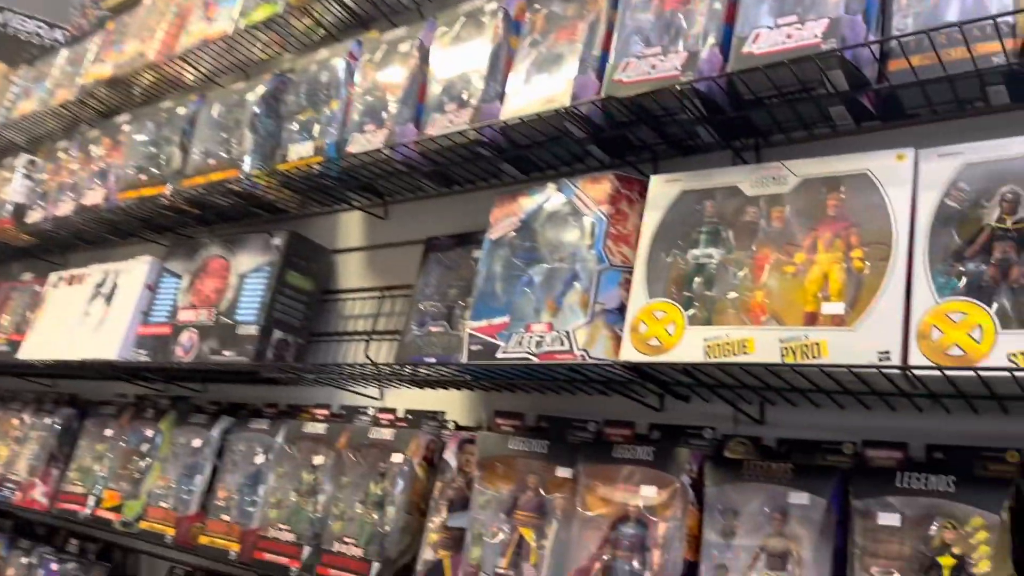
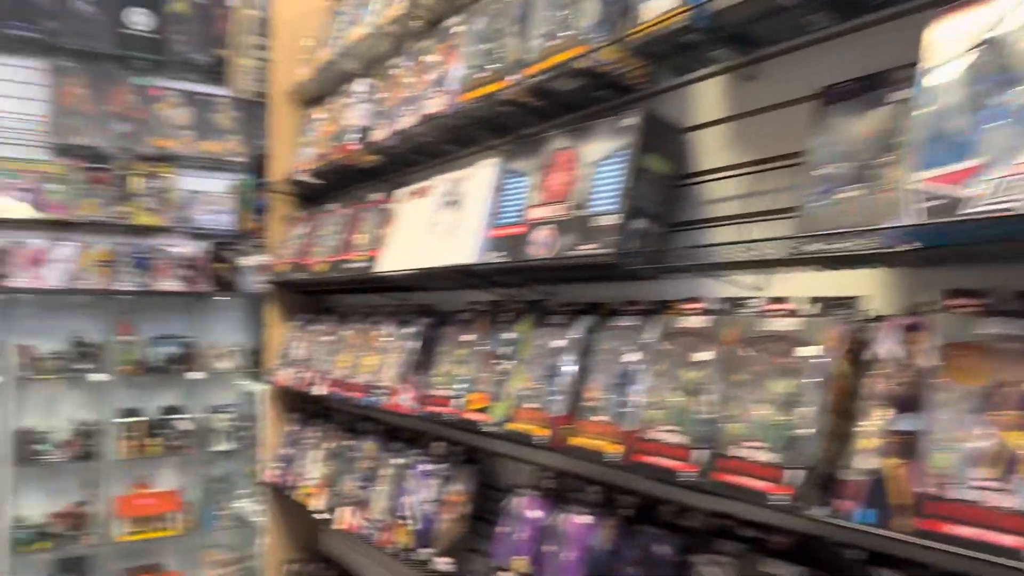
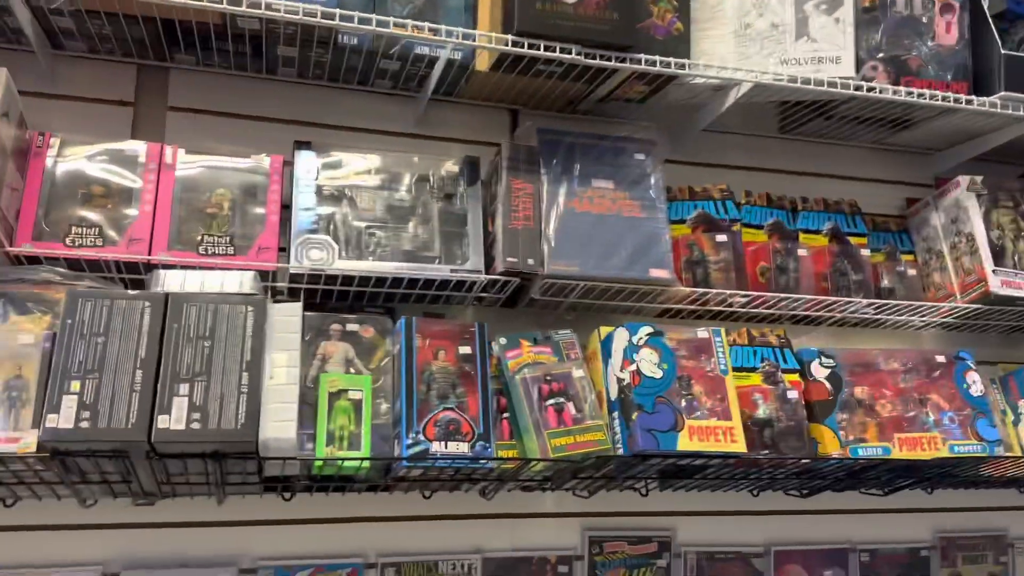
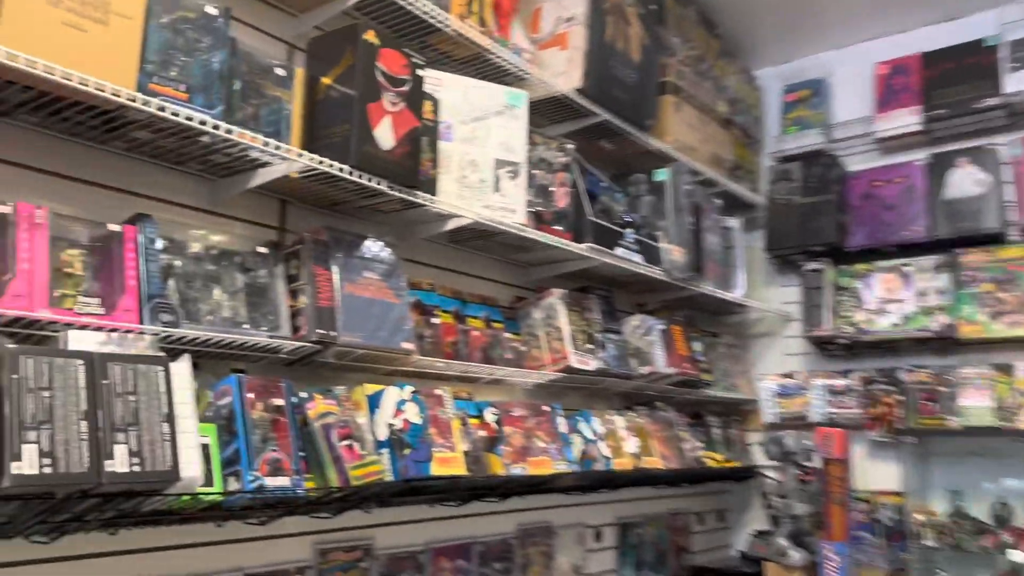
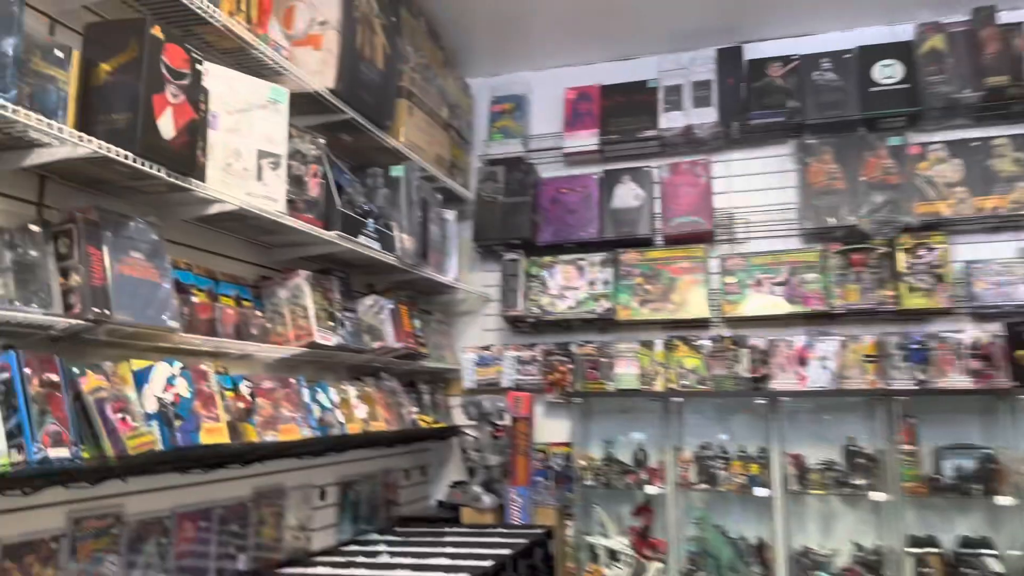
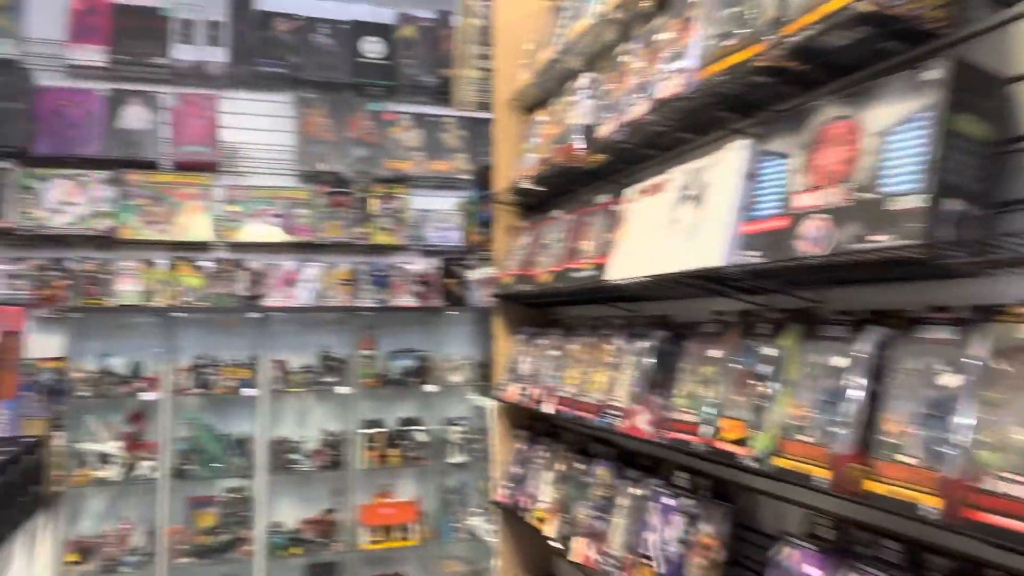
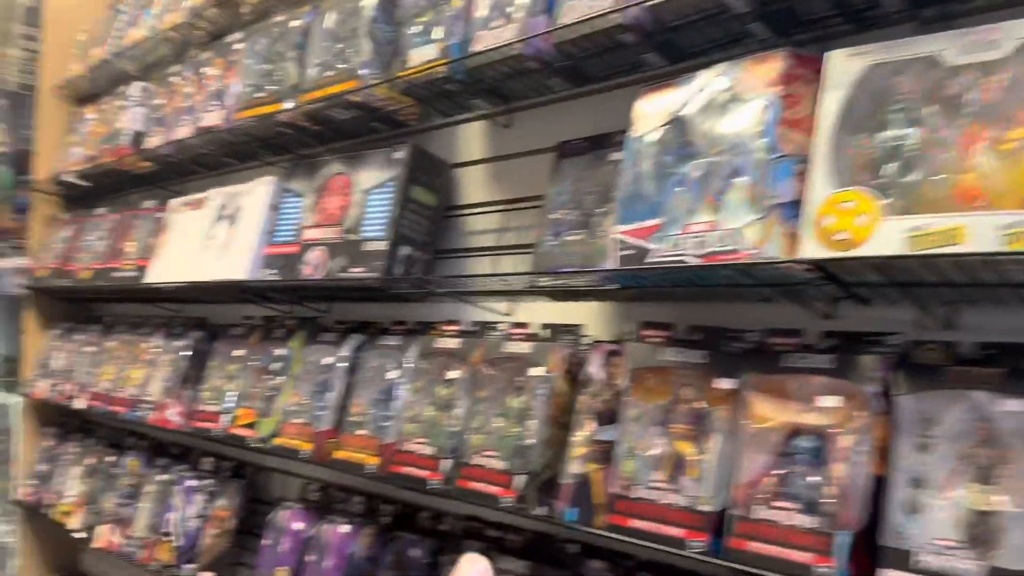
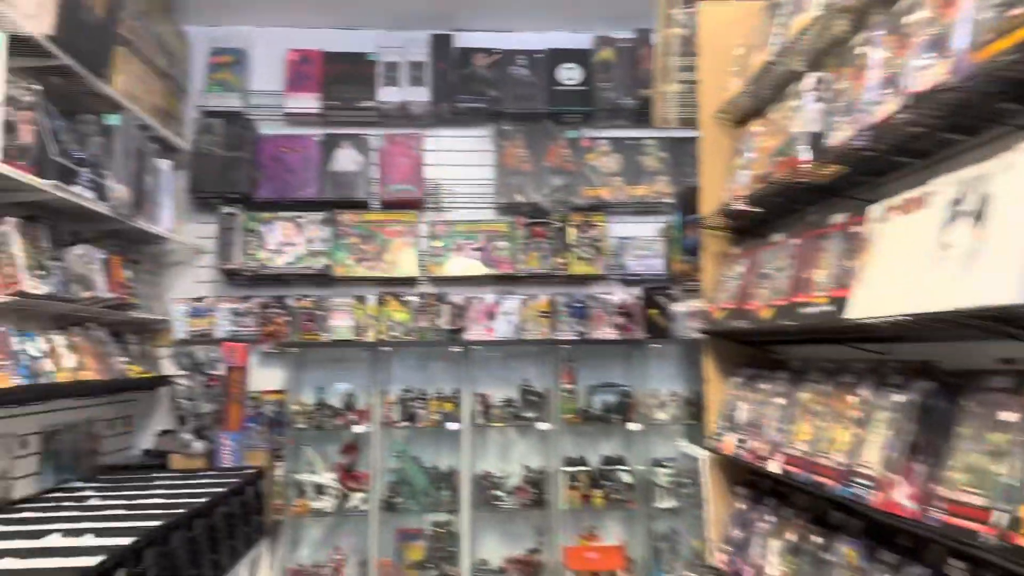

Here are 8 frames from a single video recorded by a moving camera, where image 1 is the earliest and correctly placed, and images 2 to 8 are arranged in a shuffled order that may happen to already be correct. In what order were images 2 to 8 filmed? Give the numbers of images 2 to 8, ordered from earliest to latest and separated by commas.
7, 2, 6, 8, 5, 4, 3
